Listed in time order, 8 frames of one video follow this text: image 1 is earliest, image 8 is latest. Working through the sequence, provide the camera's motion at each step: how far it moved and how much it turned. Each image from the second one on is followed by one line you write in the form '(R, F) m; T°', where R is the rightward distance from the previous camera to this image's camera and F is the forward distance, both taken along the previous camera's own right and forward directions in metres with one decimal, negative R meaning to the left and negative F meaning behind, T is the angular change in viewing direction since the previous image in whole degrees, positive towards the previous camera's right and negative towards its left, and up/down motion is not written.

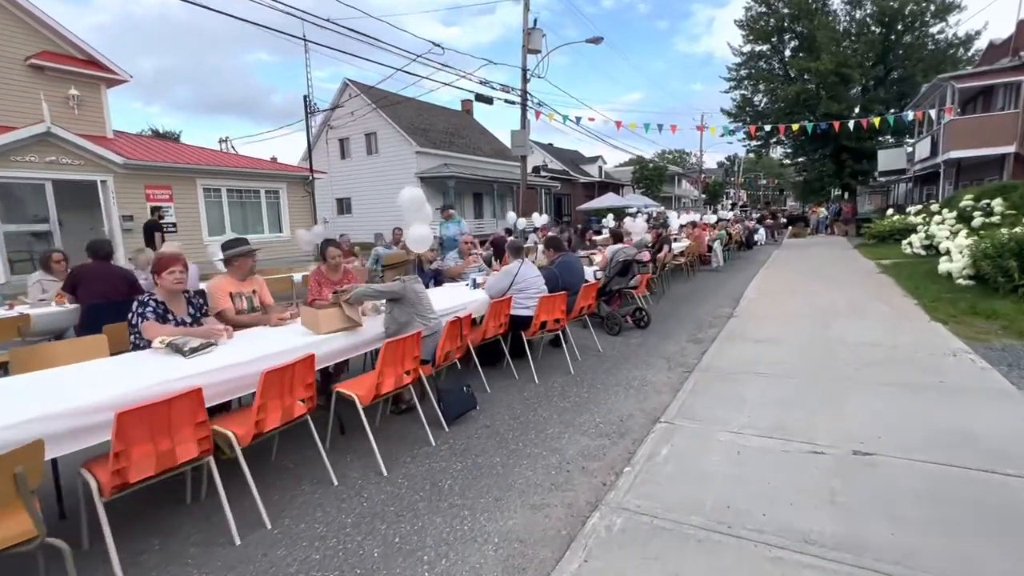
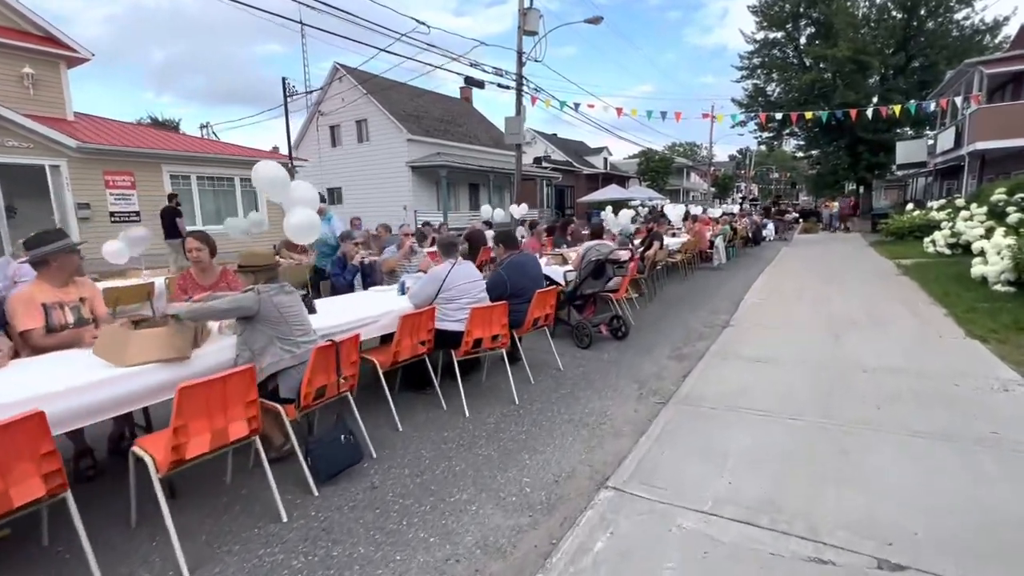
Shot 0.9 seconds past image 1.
(+0.7, +1.1) m; -1°
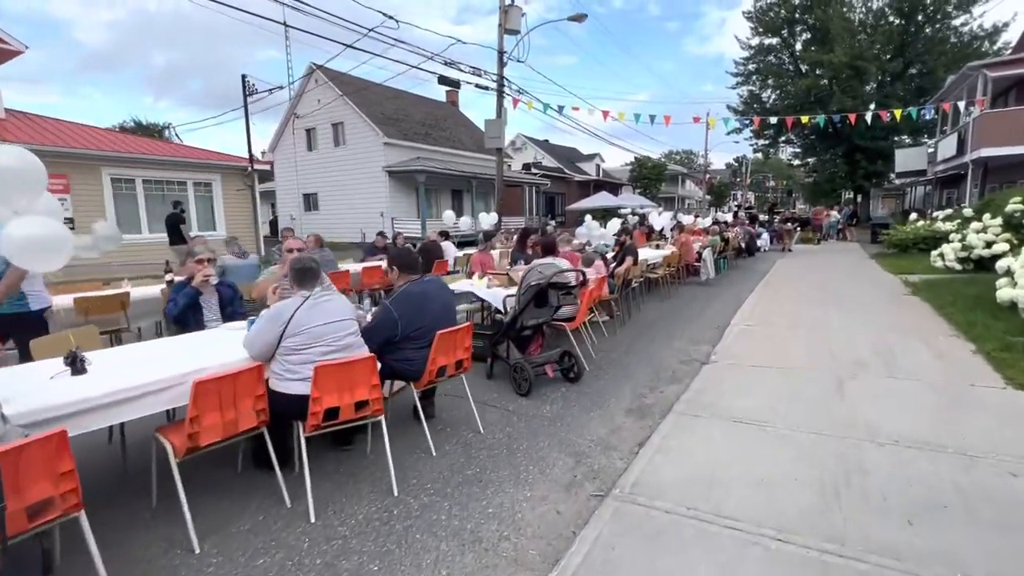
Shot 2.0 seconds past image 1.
(+0.8, +1.3) m; 0°
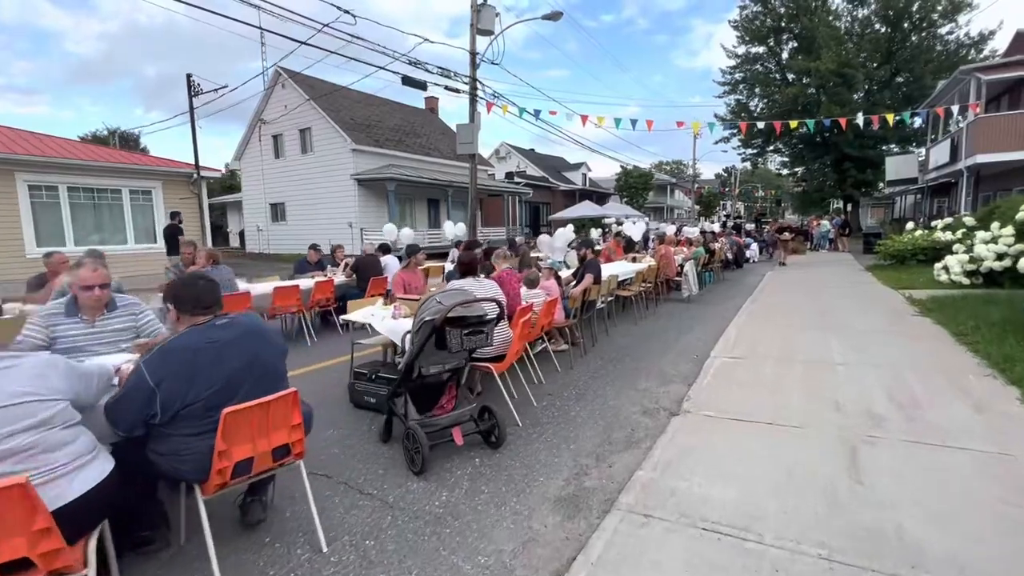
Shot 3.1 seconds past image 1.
(+0.8, +1.3) m; +1°
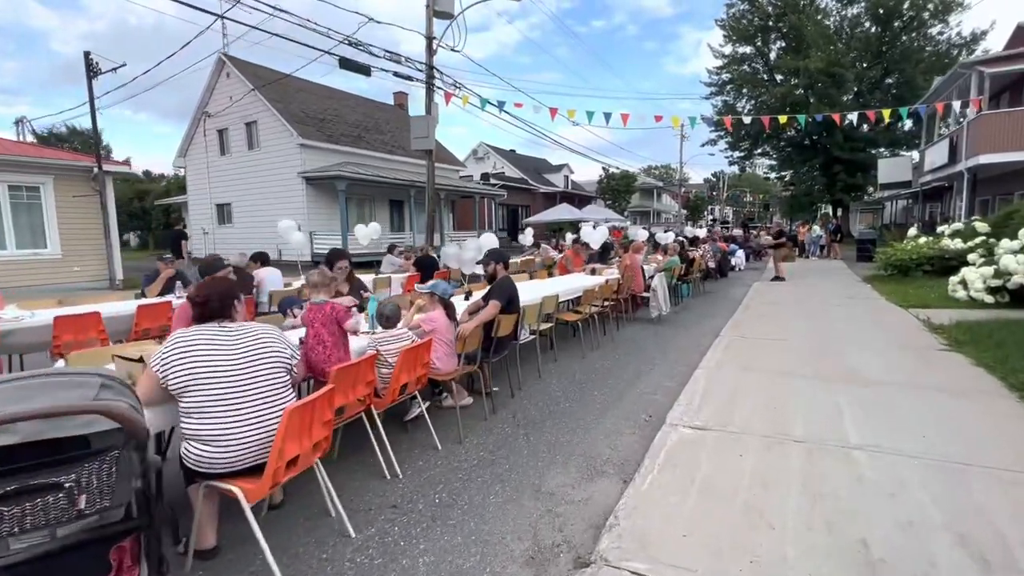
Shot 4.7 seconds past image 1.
(+1.1, +2.0) m; +1°
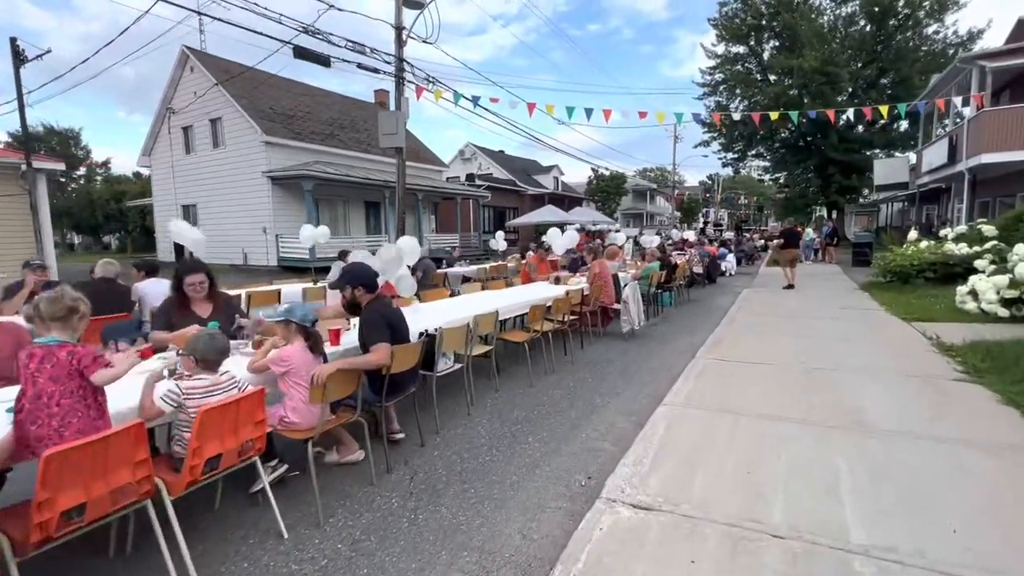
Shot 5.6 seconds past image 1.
(+0.8, +1.1) m; 0°
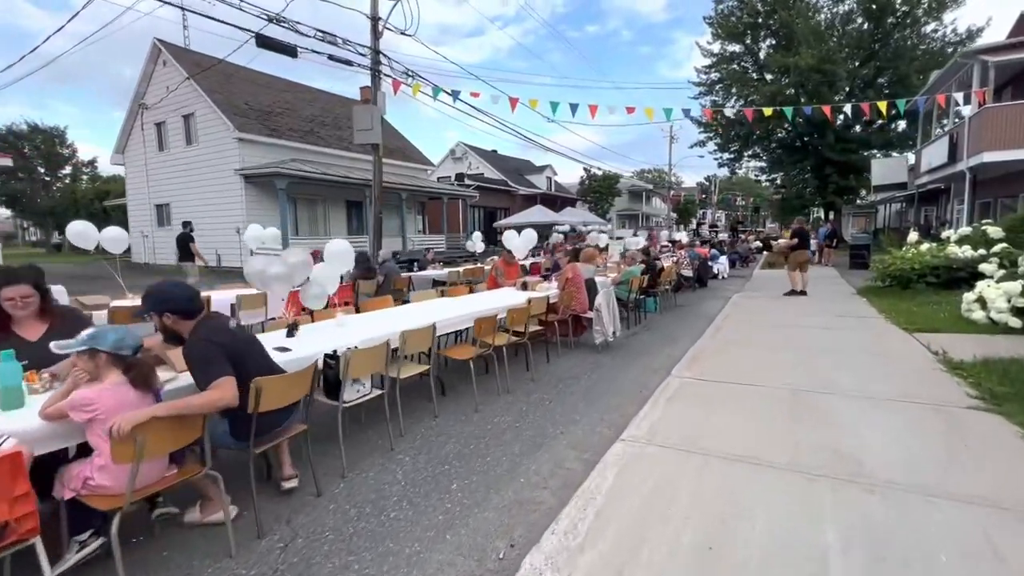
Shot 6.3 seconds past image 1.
(+0.6, +0.8) m; 0°
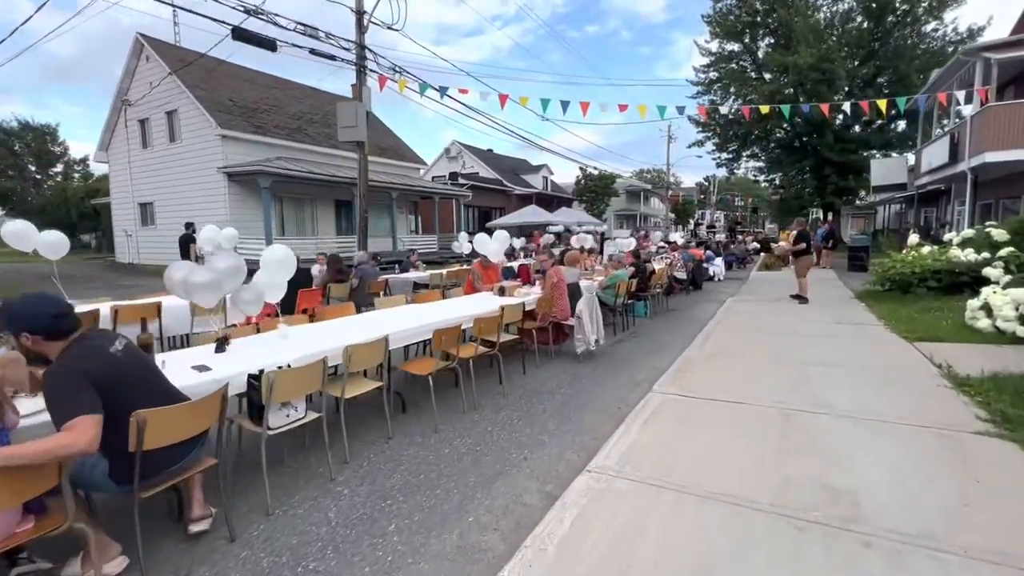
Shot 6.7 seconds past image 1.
(+0.3, +0.4) m; 0°
